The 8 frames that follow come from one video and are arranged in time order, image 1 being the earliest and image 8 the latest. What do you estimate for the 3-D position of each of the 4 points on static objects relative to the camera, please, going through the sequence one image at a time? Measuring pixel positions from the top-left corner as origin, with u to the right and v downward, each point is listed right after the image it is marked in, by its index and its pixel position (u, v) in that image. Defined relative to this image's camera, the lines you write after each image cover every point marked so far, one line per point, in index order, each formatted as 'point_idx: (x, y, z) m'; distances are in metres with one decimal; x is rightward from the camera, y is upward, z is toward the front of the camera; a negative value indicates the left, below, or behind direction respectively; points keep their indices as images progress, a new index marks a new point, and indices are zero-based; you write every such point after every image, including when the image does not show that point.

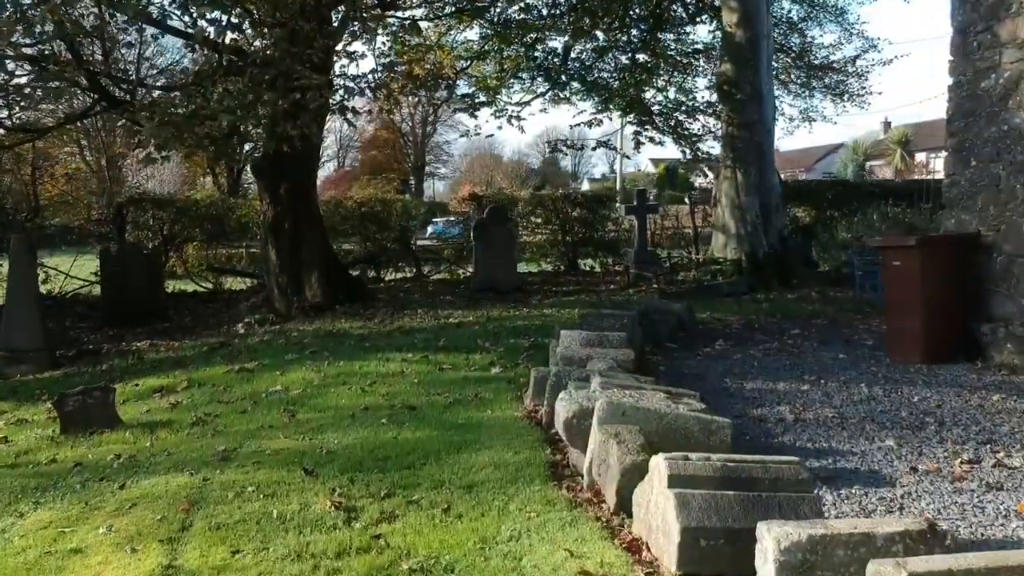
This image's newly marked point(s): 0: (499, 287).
0: (-0.2, 0.0, +13.6) m
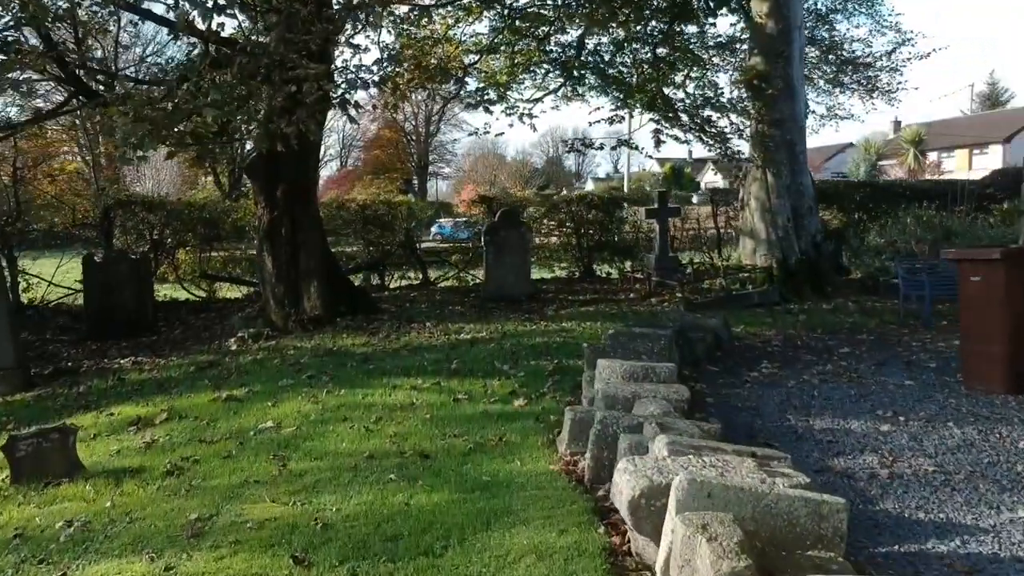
0: (-0.1, -0.1, +12.8) m
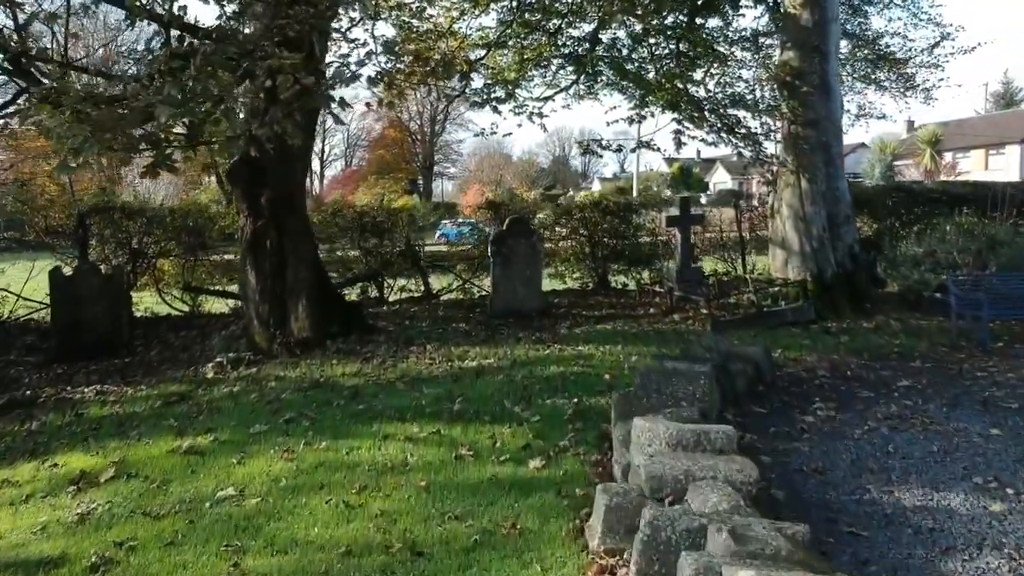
0: (+0.1, -0.3, +11.7) m
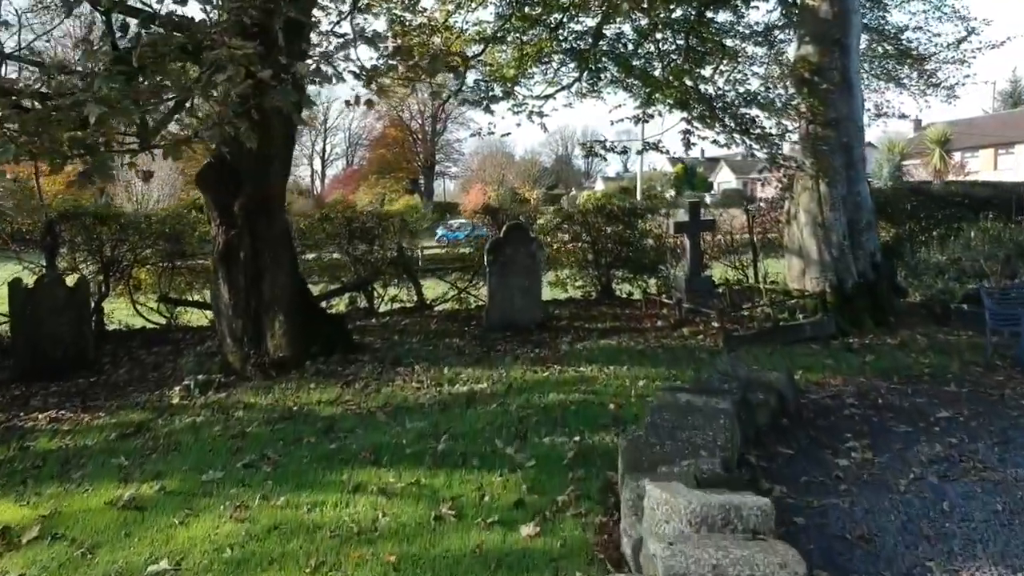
0: (0.0, -0.4, +11.0) m
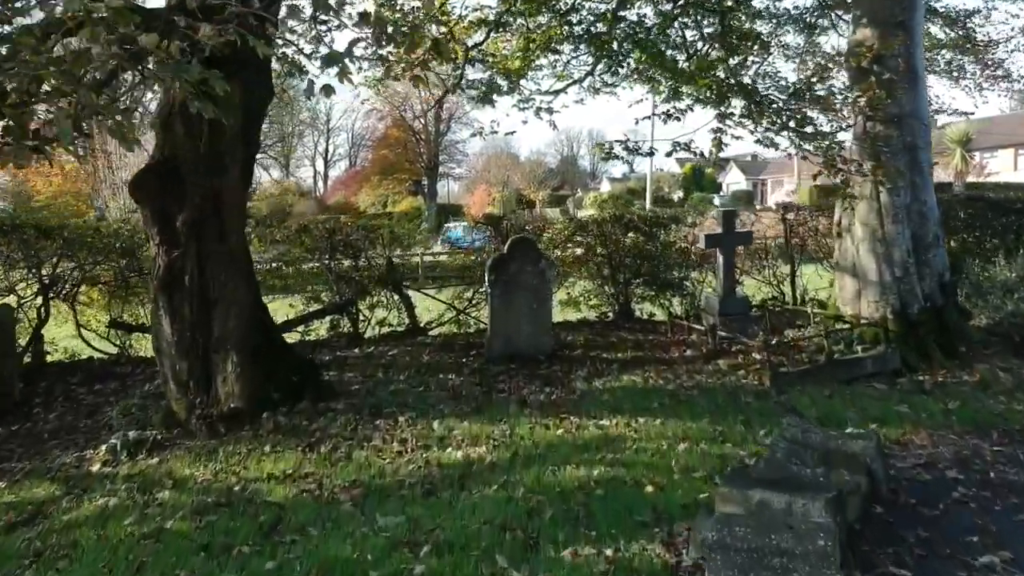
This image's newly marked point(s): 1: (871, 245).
0: (+0.1, -0.7, +9.4) m
1: (+3.5, +0.4, +9.2) m
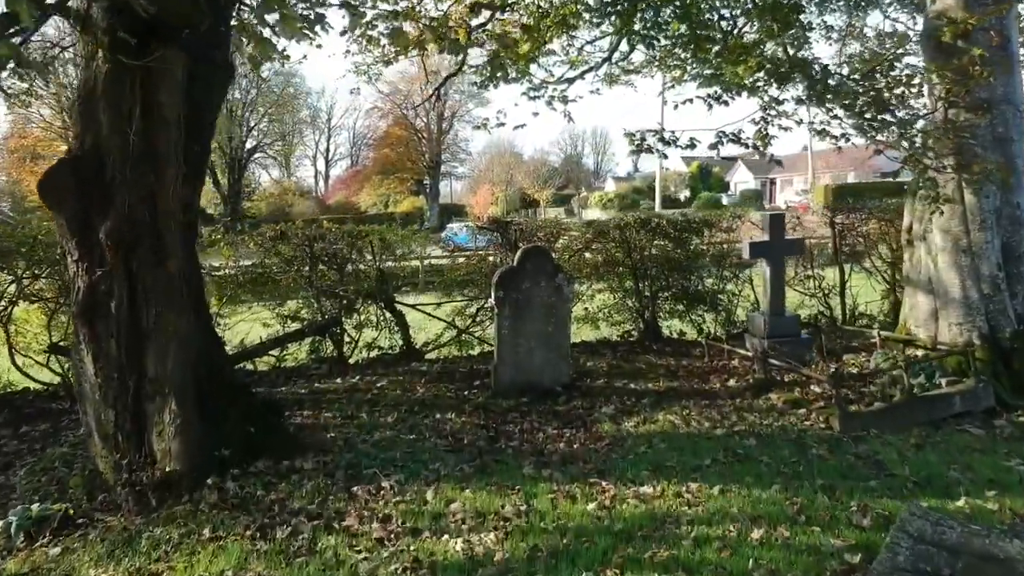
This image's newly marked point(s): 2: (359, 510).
0: (+0.2, -0.8, +7.9) m
1: (+3.6, +0.3, +7.7) m
2: (-0.8, -1.2, +5.0) m
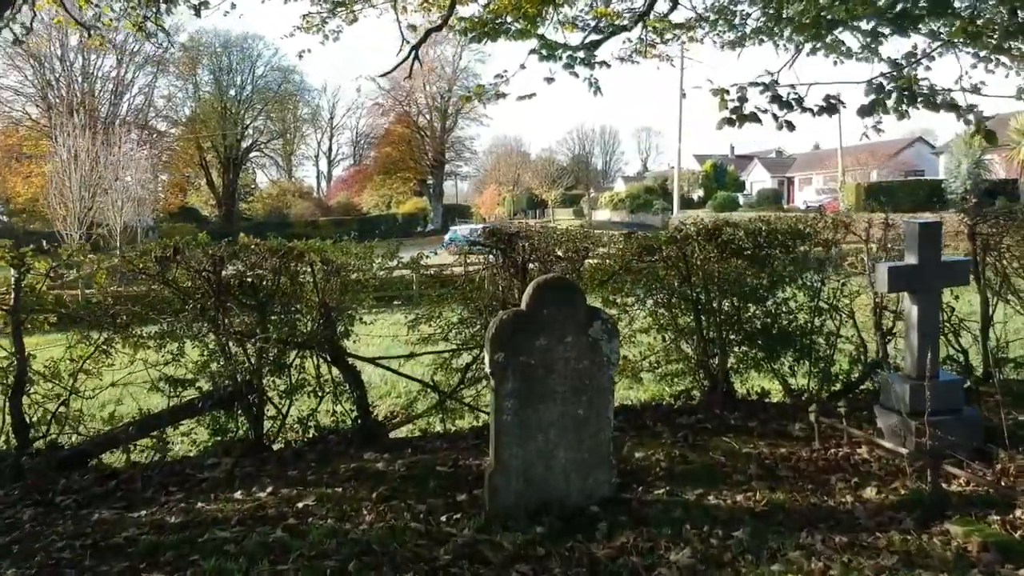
0: (+0.2, -1.1, +4.8) m
1: (+3.6, 0.0, +4.6) m
2: (-0.8, -1.5, +1.9) m
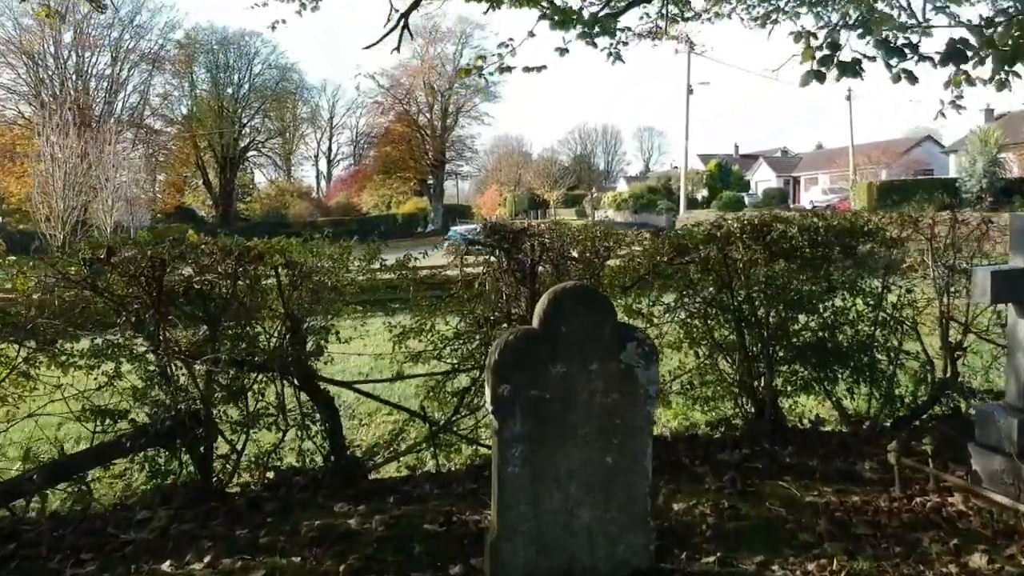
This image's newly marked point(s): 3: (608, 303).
0: (+0.2, -1.2, +3.7) m
1: (+3.6, -0.1, +3.5) m
2: (-0.8, -1.5, +0.8) m
3: (+0.4, -0.1, +3.7) m
